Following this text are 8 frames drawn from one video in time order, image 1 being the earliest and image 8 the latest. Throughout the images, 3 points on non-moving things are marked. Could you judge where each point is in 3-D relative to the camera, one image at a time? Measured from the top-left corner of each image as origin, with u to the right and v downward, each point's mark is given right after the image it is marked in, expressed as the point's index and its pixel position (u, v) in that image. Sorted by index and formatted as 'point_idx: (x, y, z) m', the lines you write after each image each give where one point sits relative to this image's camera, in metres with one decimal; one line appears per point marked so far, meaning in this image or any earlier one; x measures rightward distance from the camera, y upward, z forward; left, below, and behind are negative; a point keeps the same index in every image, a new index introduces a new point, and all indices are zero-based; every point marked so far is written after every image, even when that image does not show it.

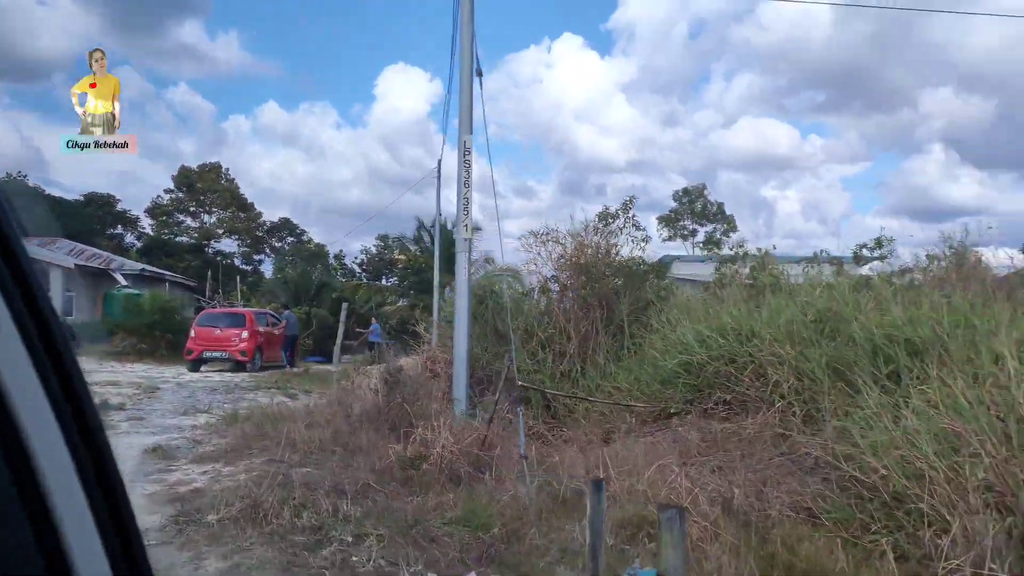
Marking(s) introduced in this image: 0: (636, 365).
0: (+1.2, -0.7, +7.7) m
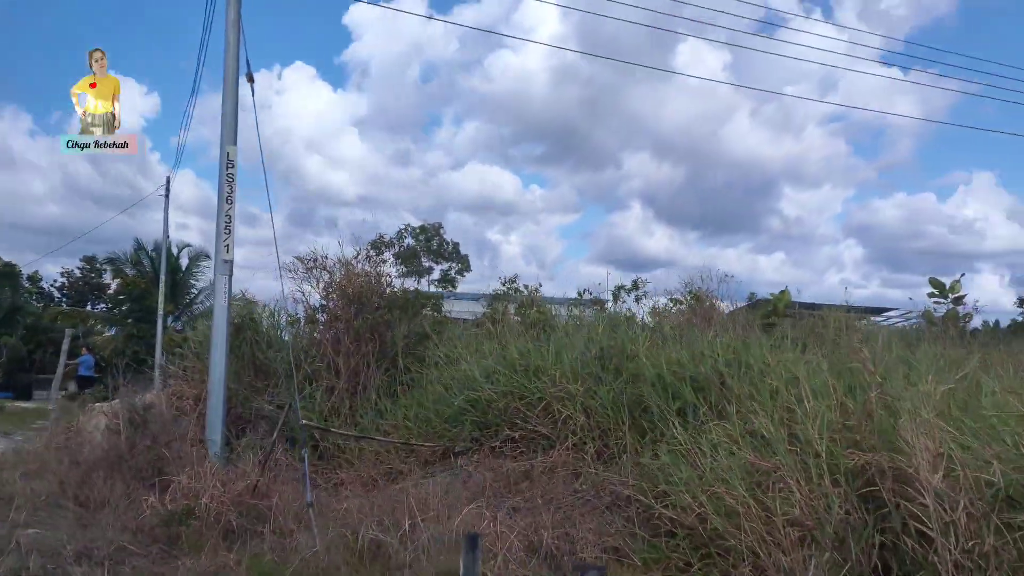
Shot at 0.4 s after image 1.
0: (-0.8, -1.0, +7.4) m
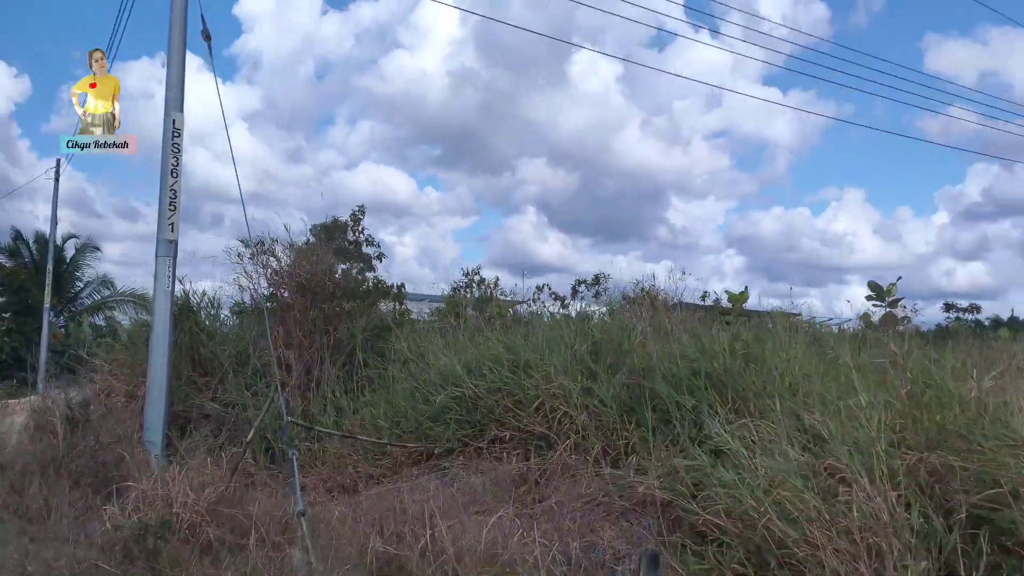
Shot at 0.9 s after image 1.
0: (-1.0, -0.9, +6.8) m
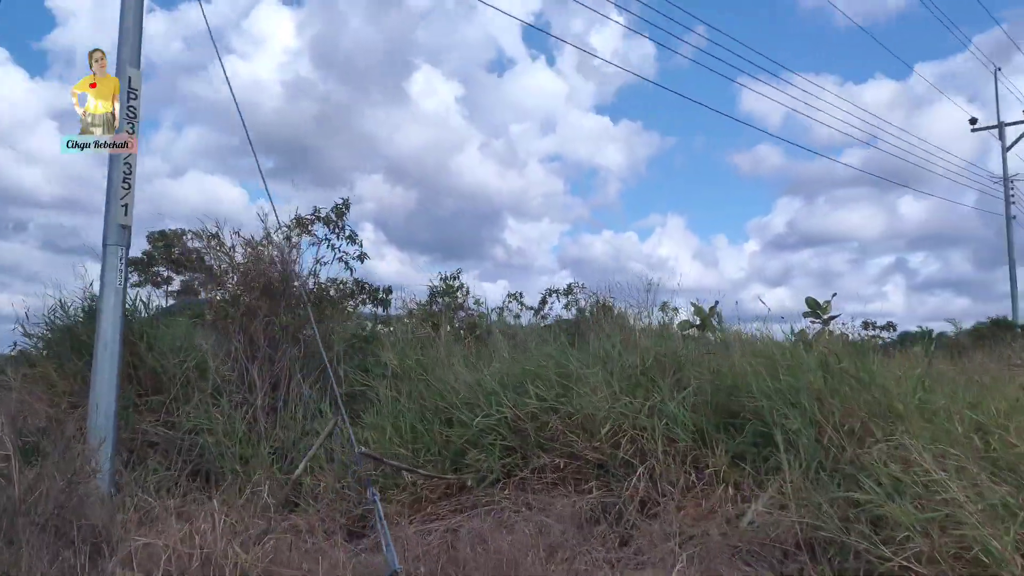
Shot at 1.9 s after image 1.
0: (-0.8, -0.9, +5.8) m
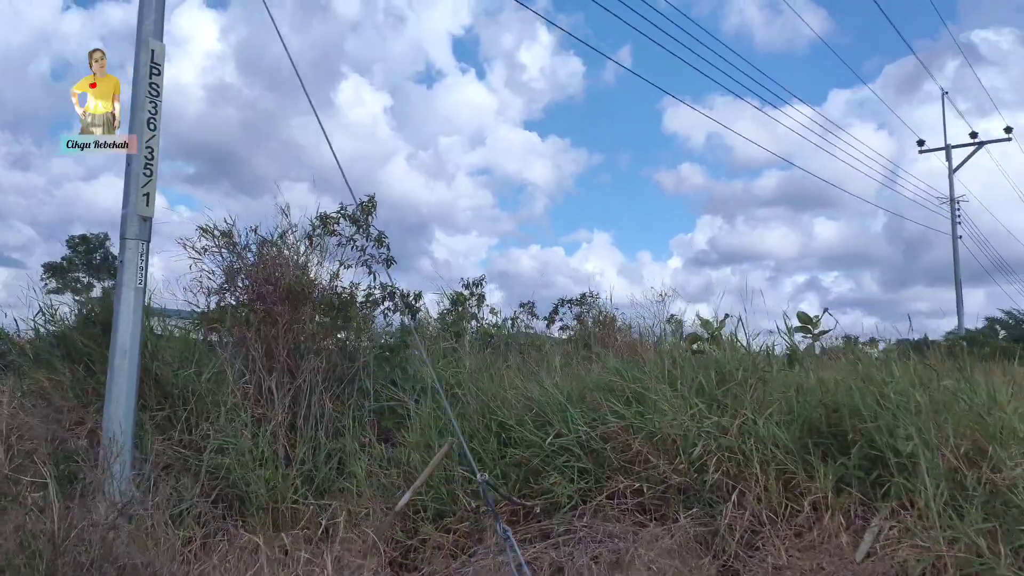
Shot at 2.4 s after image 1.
0: (-0.5, -0.9, +5.3) m
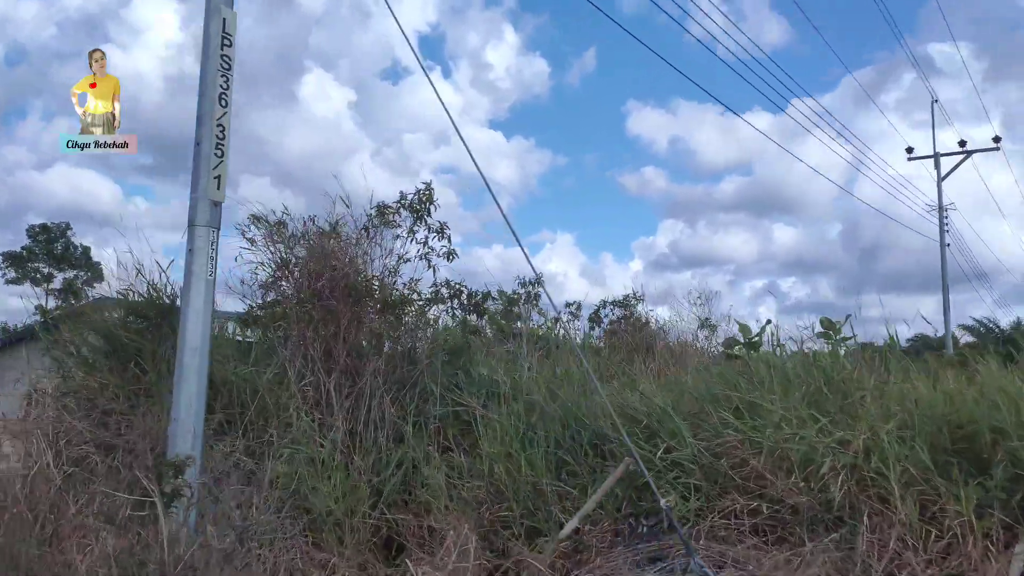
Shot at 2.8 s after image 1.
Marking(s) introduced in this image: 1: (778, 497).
0: (0.0, -0.9, +4.9) m
1: (+1.3, -1.0, +4.2) m
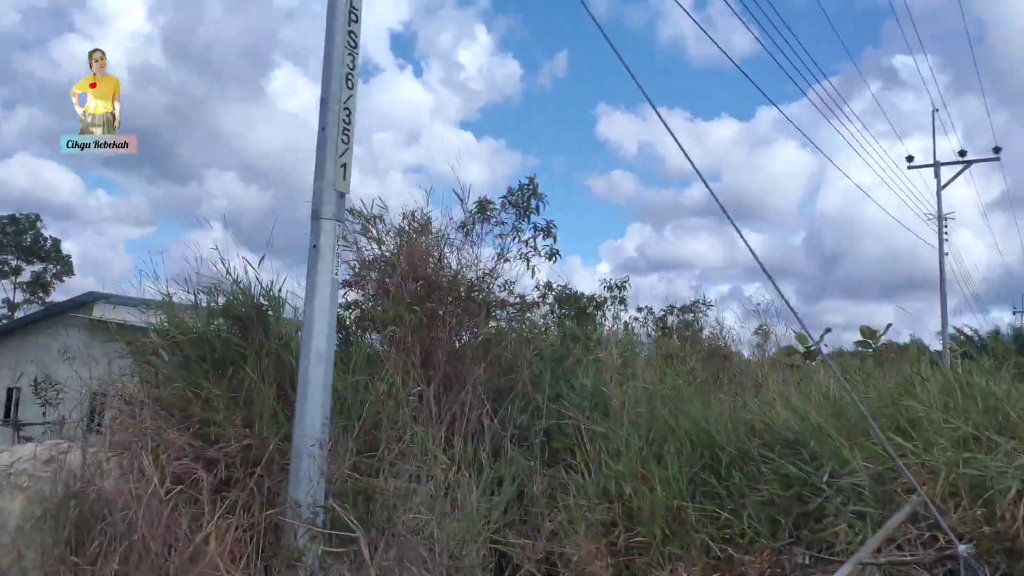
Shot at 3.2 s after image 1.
0: (+0.7, -1.0, +4.5) m
1: (+2.0, -1.1, +3.8) m
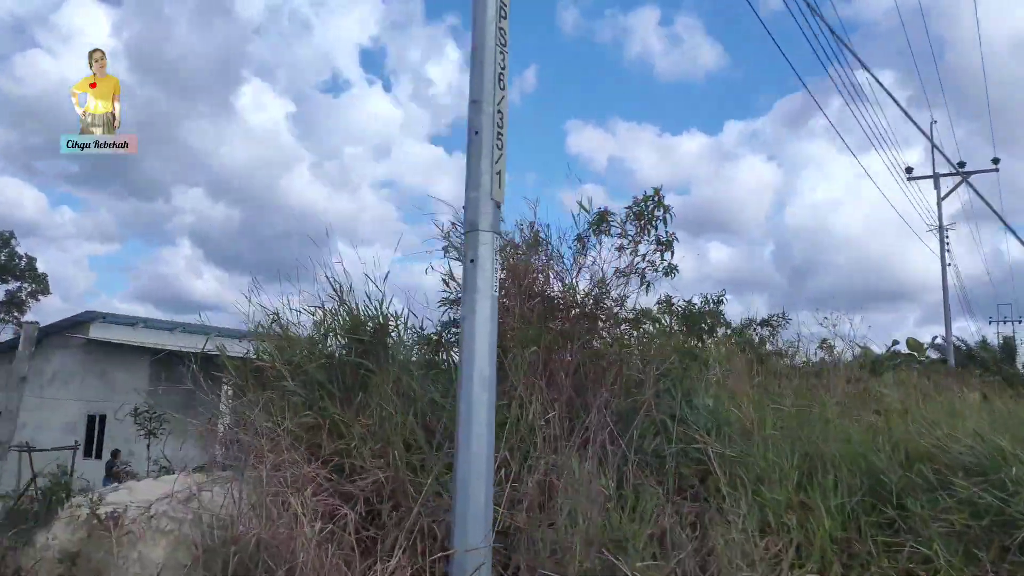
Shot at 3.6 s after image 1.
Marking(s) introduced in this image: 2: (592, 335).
0: (+1.4, -1.0, +4.2) m
1: (+2.7, -1.1, +3.6) m
2: (+0.4, -0.3, +4.9) m
